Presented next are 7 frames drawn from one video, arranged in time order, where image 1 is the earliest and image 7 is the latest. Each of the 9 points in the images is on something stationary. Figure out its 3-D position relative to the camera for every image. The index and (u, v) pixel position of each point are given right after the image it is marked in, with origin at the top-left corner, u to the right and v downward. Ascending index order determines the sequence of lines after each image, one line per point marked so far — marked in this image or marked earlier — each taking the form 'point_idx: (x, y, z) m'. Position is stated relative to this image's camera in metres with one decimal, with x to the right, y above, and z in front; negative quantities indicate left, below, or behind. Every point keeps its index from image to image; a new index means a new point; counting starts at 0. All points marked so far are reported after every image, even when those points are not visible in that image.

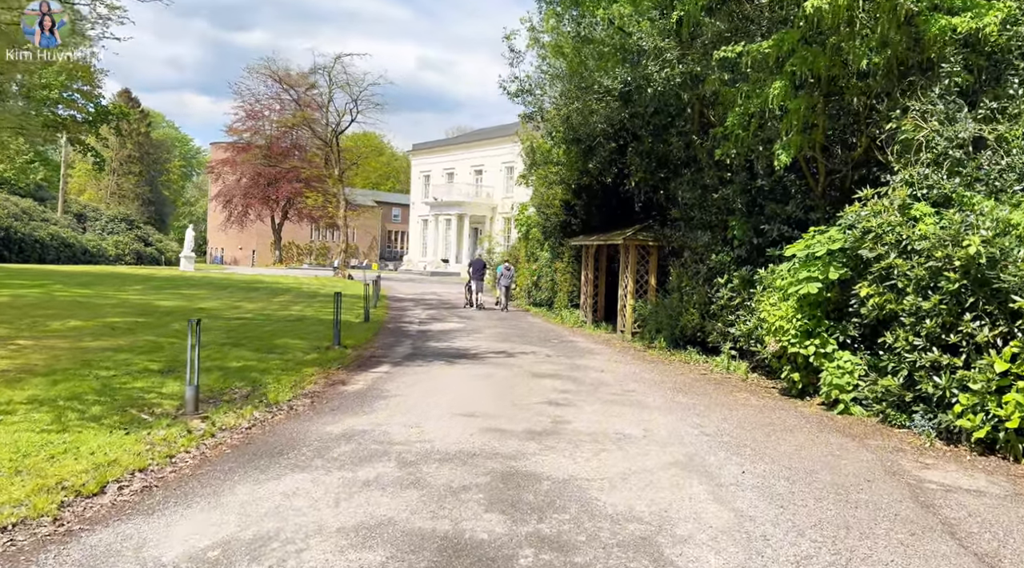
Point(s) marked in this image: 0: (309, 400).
0: (-2.2, -1.2, +9.3) m
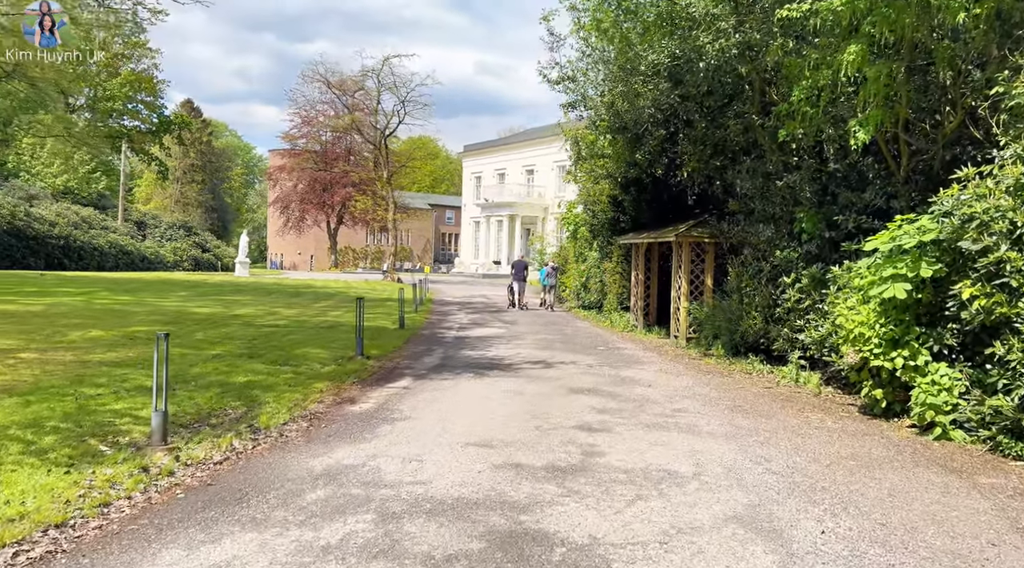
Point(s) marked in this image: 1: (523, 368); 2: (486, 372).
0: (-1.9, -1.3, +8.1) m
1: (+0.1, -1.2, +12.1) m
2: (-0.4, -1.2, +11.9) m
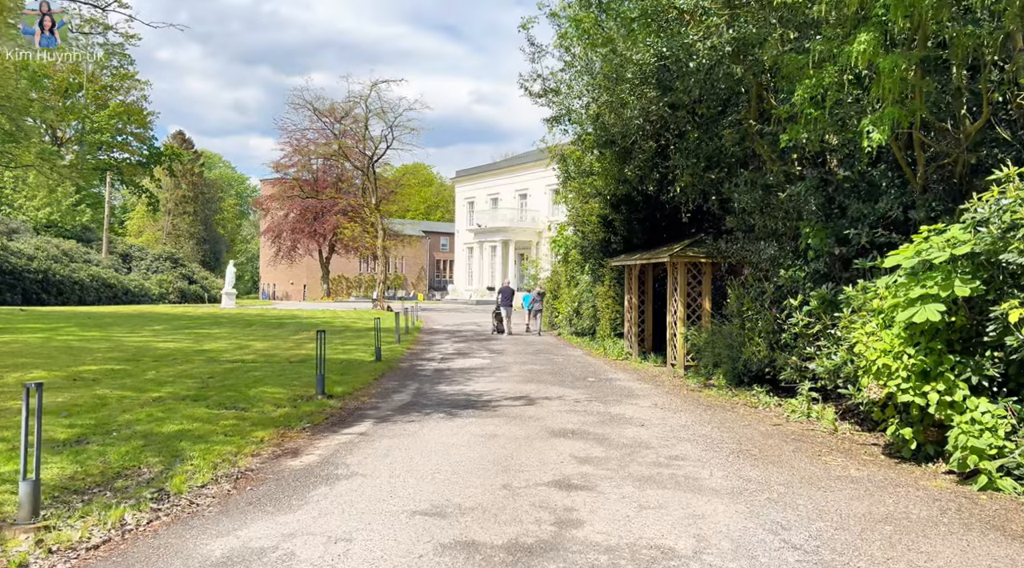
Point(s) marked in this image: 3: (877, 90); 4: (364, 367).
0: (-2.2, -1.6, +6.8) m
1: (-0.1, -1.5, +10.8) m
2: (-0.7, -1.6, +10.6) m
3: (+3.6, +1.9, +8.5) m
4: (-2.7, -1.5, +15.7) m
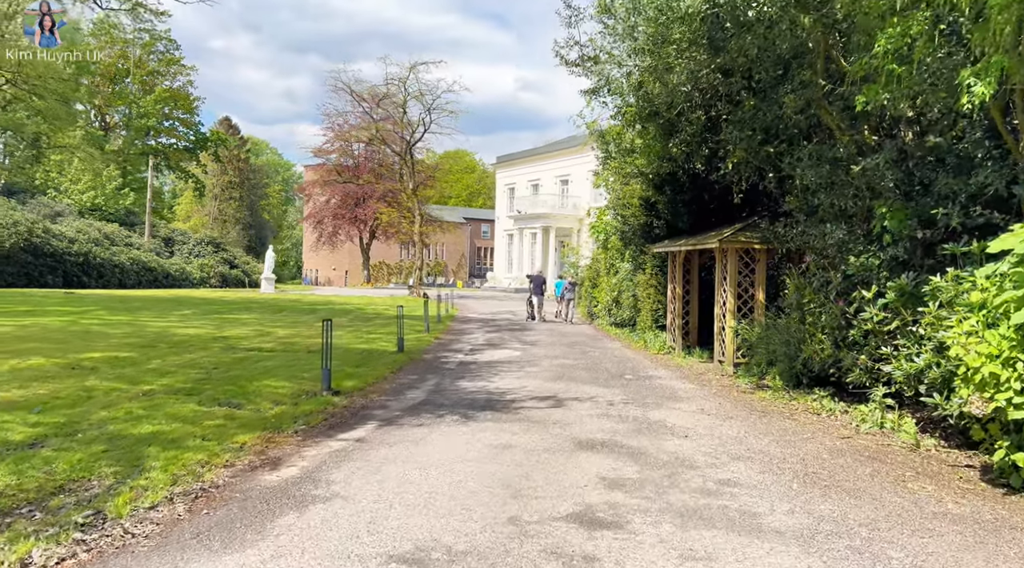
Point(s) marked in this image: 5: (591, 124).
0: (-2.1, -1.4, +5.6) m
1: (+0.1, -1.4, +9.6) m
2: (-0.4, -1.4, +9.4) m
3: (+3.8, +2.0, +7.0) m
4: (-2.2, -1.2, +14.6) m
5: (+1.5, +3.1, +16.4) m
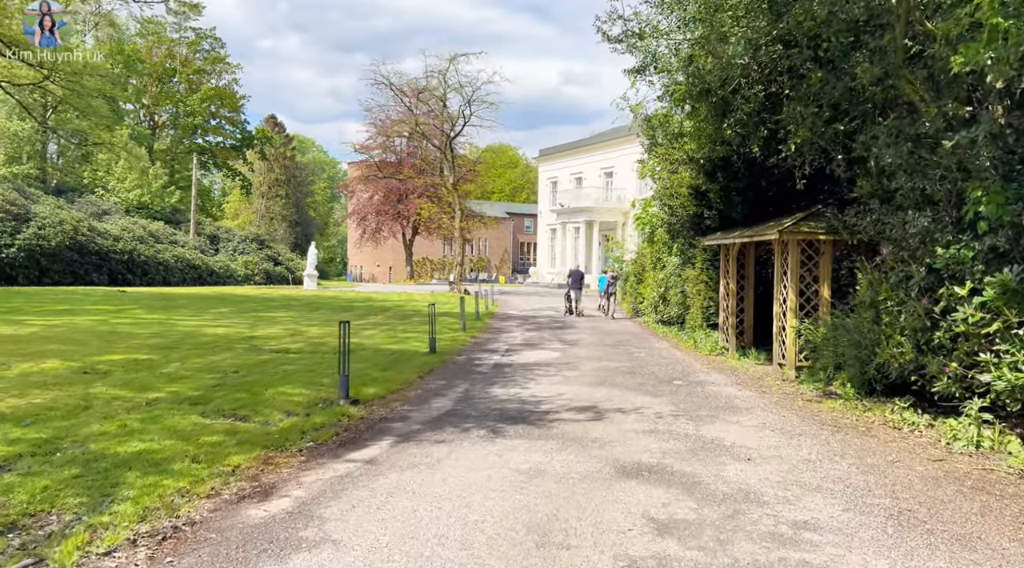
0: (-2.0, -1.5, +4.7) m
1: (+0.5, -1.3, +8.5) m
2: (0.0, -1.4, +8.3) m
3: (+4.0, +2.0, +5.7) m
4: (-1.5, -1.2, +13.6) m
5: (+2.2, +3.1, +15.2) m
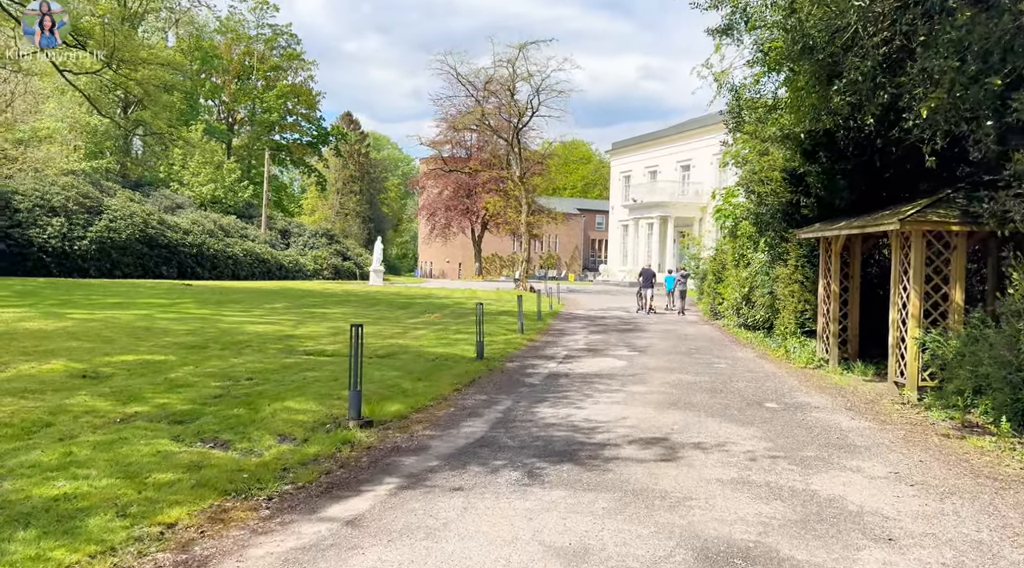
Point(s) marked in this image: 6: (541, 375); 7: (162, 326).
0: (-2.0, -1.4, +2.9) m
1: (+0.8, -1.3, +6.5) m
2: (+0.3, -1.3, +6.4) m
3: (+4.1, +2.0, +3.5) m
4: (-0.7, -1.1, +11.8) m
5: (+3.2, +3.1, +13.1) m
6: (+0.4, -1.2, +11.6) m
7: (-7.0, -0.9, +17.3) m
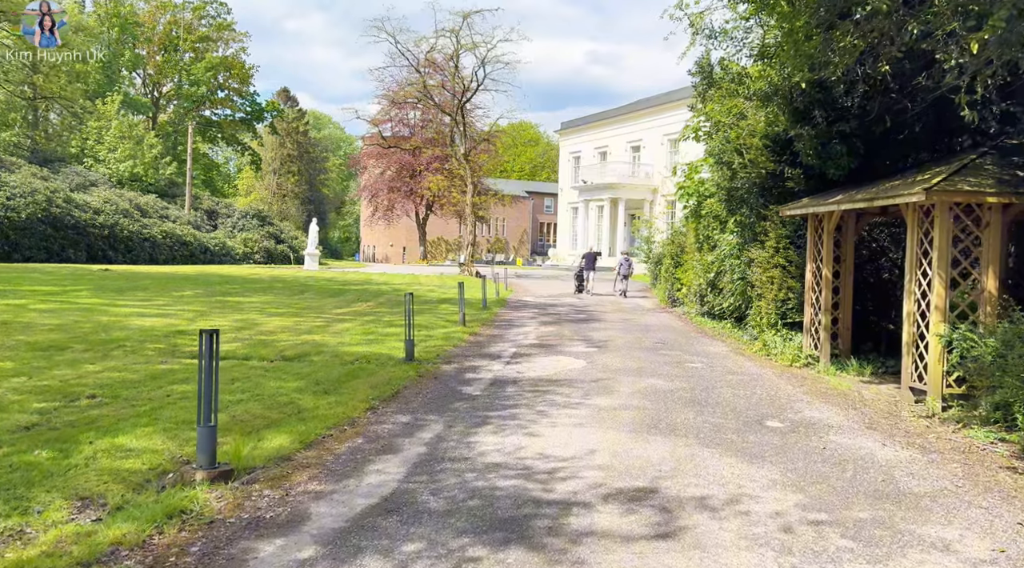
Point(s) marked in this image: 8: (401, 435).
0: (-2.1, -1.4, +0.5) m
1: (+0.4, -1.3, +4.3) m
2: (-0.1, -1.3, +4.1) m
3: (+3.9, +2.0, +1.4) m
4: (-1.5, -1.0, +9.4) m
5: (+2.3, +3.3, +10.9) m
6: (-0.3, -1.1, +9.3) m
7: (-8.1, -0.7, +14.5) m
8: (-0.8, -1.2, +6.7) m
